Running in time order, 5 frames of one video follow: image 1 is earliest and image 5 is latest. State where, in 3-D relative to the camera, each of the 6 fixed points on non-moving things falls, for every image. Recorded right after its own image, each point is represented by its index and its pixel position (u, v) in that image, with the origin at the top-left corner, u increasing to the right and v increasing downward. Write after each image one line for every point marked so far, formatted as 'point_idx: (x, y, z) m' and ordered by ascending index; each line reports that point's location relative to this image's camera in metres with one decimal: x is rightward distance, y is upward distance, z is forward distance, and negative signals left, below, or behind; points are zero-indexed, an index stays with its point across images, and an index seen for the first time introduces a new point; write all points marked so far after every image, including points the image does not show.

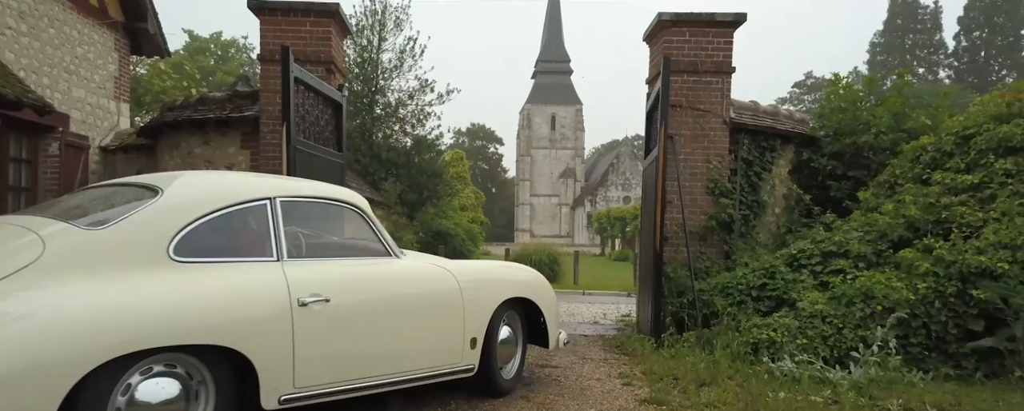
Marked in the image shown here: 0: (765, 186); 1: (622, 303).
0: (+3.1, +0.2, +8.0) m
1: (+2.0, -1.8, +11.7) m
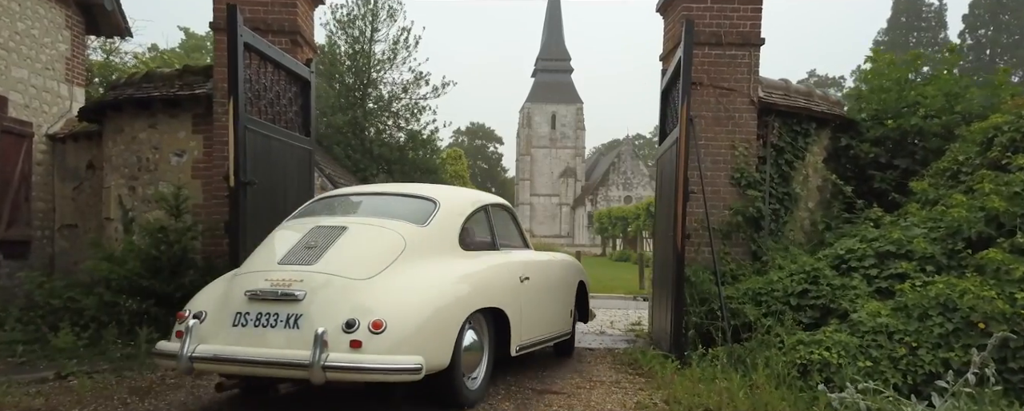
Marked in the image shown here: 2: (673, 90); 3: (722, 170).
0: (+3.0, +0.3, +6.9) m
1: (+1.9, -1.7, +10.7) m
2: (+1.7, +1.2, +6.7) m
3: (+2.2, +0.4, +6.7) m
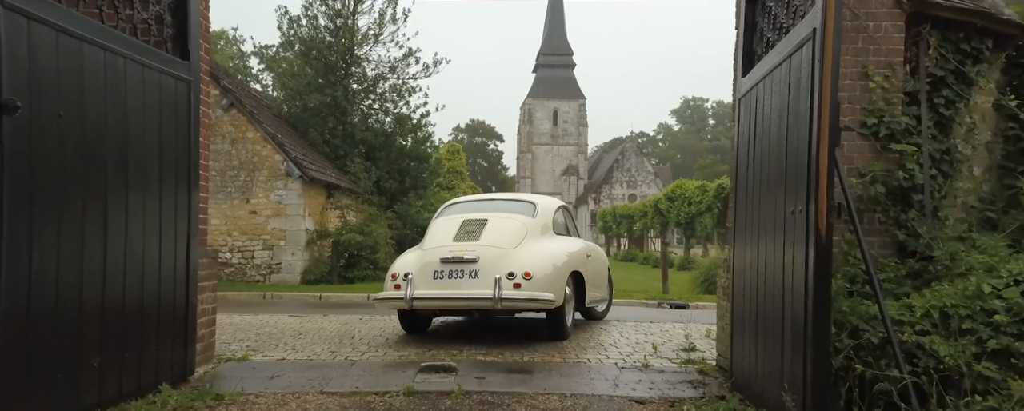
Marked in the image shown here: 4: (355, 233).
0: (+3.0, +0.5, +4.3) m
1: (+1.9, -1.5, +8.1) m
2: (+1.7, +1.4, +4.1) m
3: (+2.2, +0.6, +4.2) m
4: (-3.6, -0.6, +14.8) m
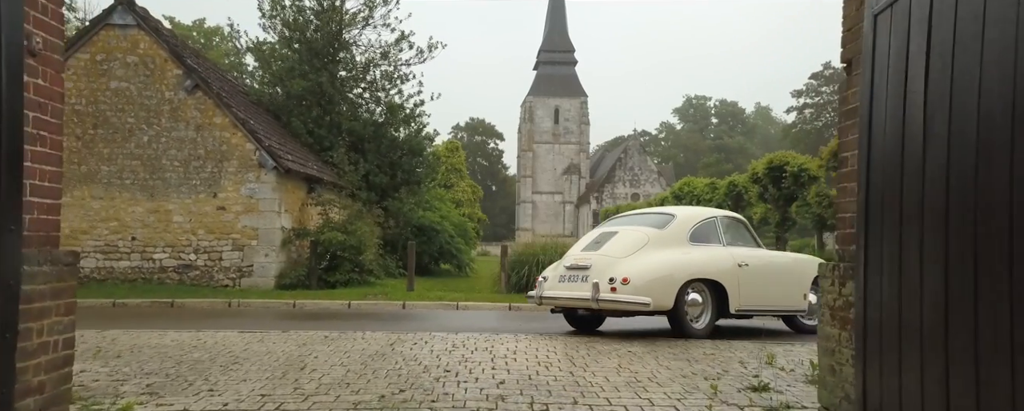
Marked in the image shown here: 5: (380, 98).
0: (+3.1, +0.7, +2.7) m
1: (+2.0, -1.4, +6.4) m
2: (+1.7, +1.5, +2.4) m
3: (+2.2, +0.7, +2.5) m
4: (-3.6, -0.5, +13.2) m
5: (-3.8, +3.1, +18.6) m
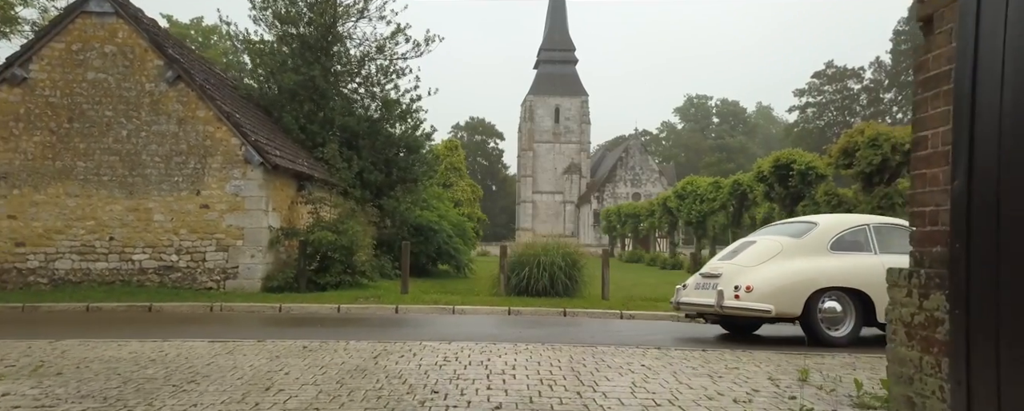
0: (+3.1, +0.7, +2.0) m
1: (+2.0, -1.3, +5.8) m
2: (+1.7, +1.6, +1.8) m
3: (+2.2, +0.7, +1.9) m
4: (-3.6, -0.5, +12.5) m
5: (-3.8, +3.1, +17.9) m
